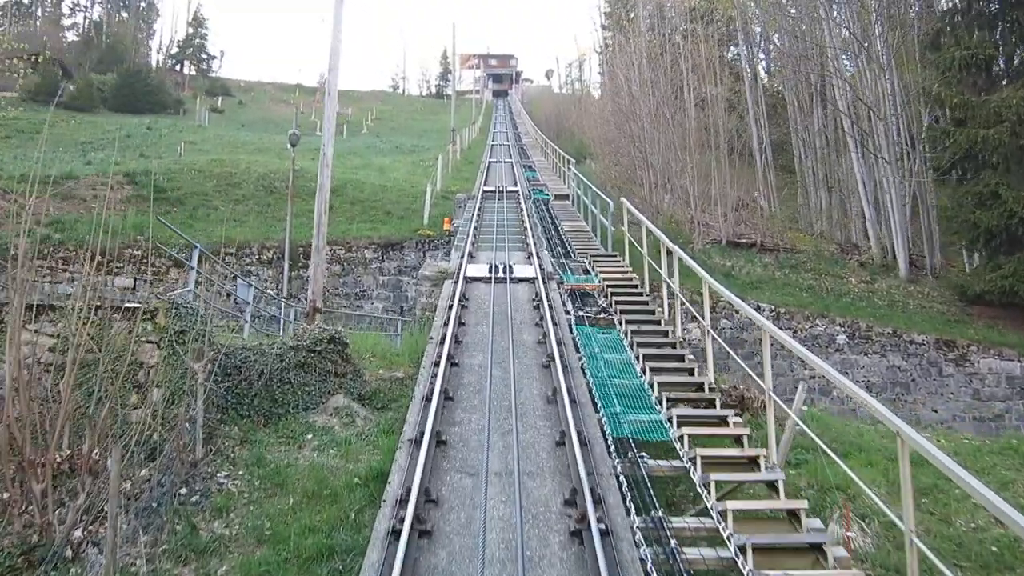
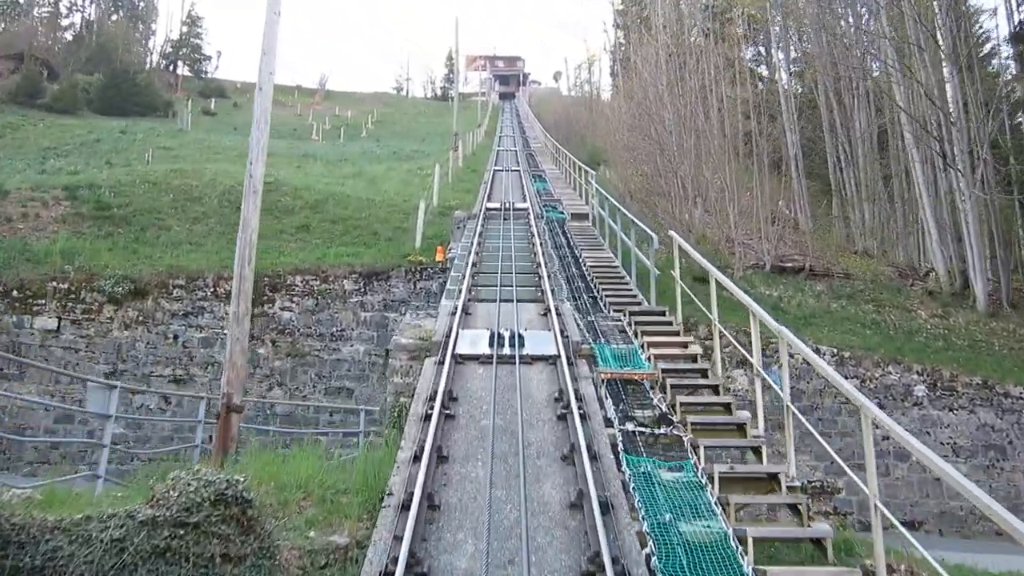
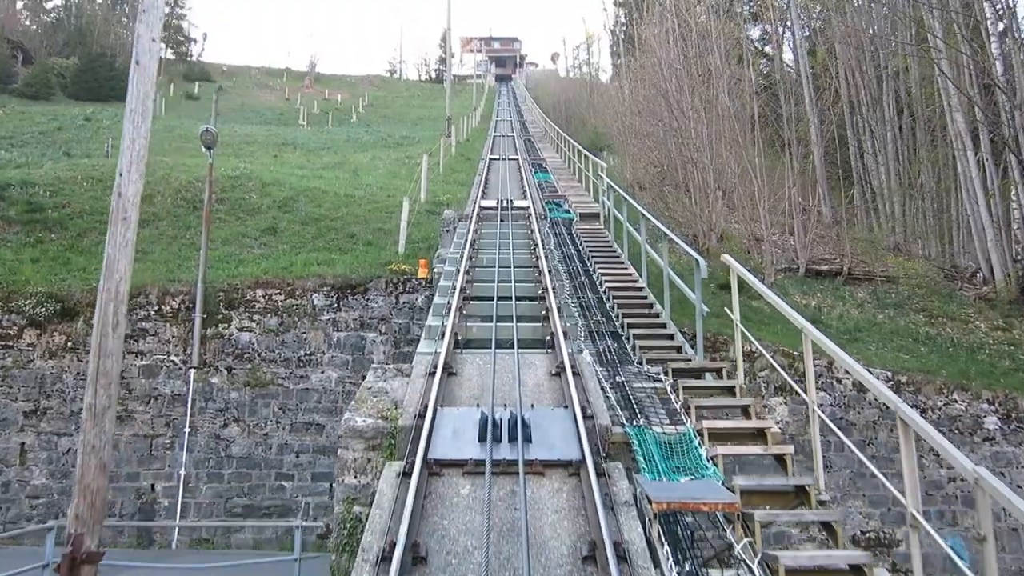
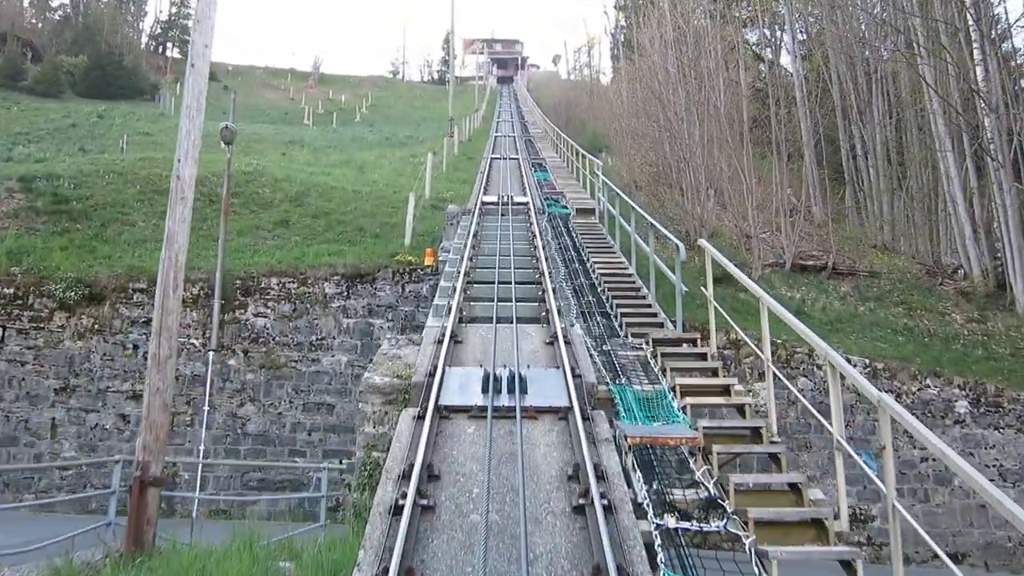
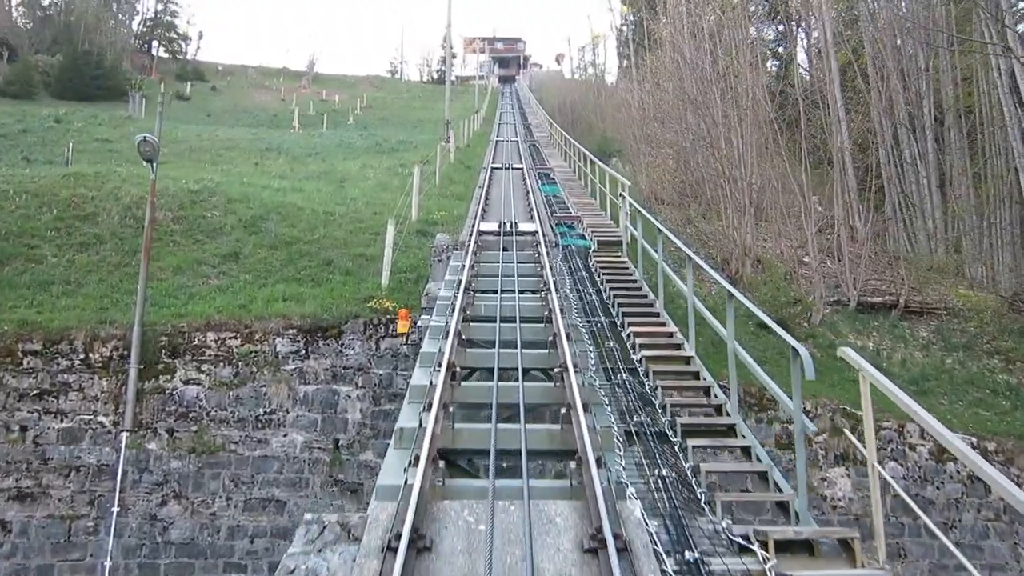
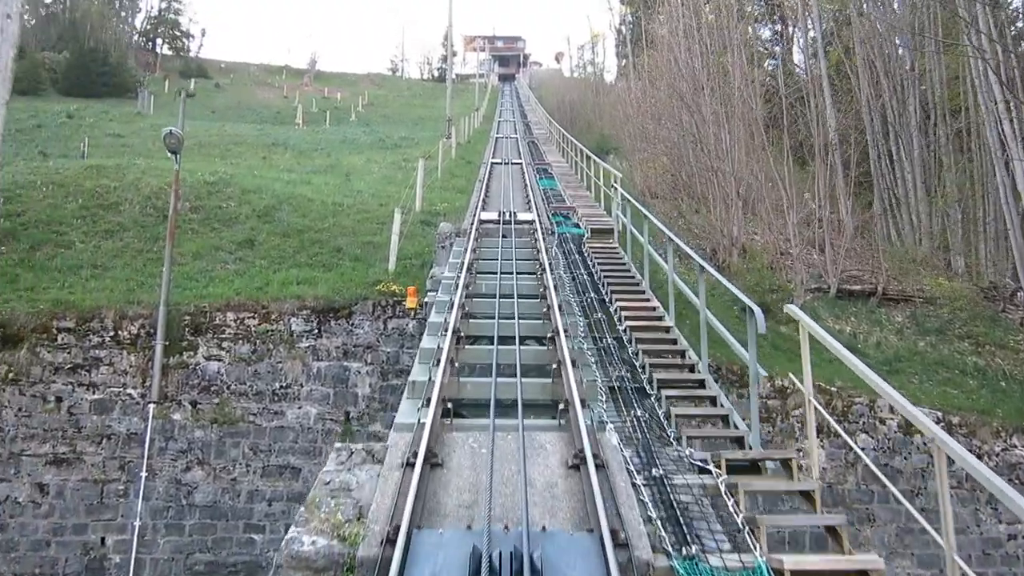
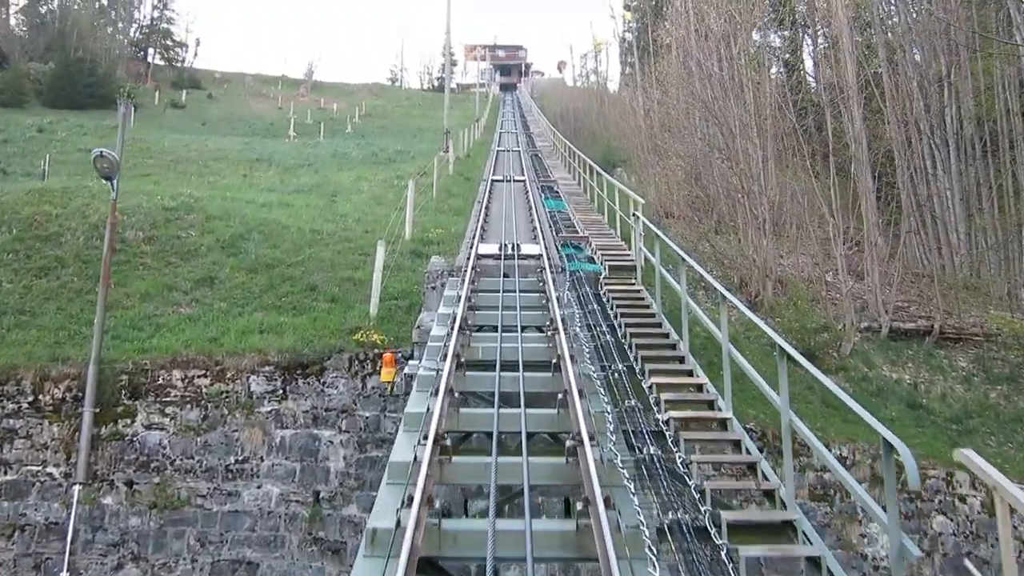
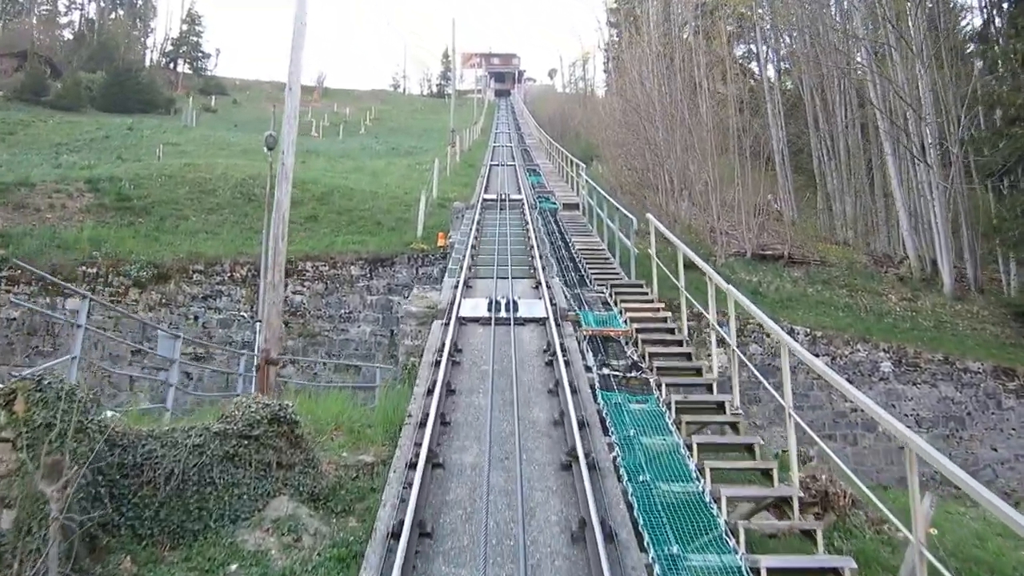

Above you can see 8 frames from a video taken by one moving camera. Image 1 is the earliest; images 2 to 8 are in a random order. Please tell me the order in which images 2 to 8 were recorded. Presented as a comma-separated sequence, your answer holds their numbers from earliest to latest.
8, 2, 4, 3, 6, 5, 7
